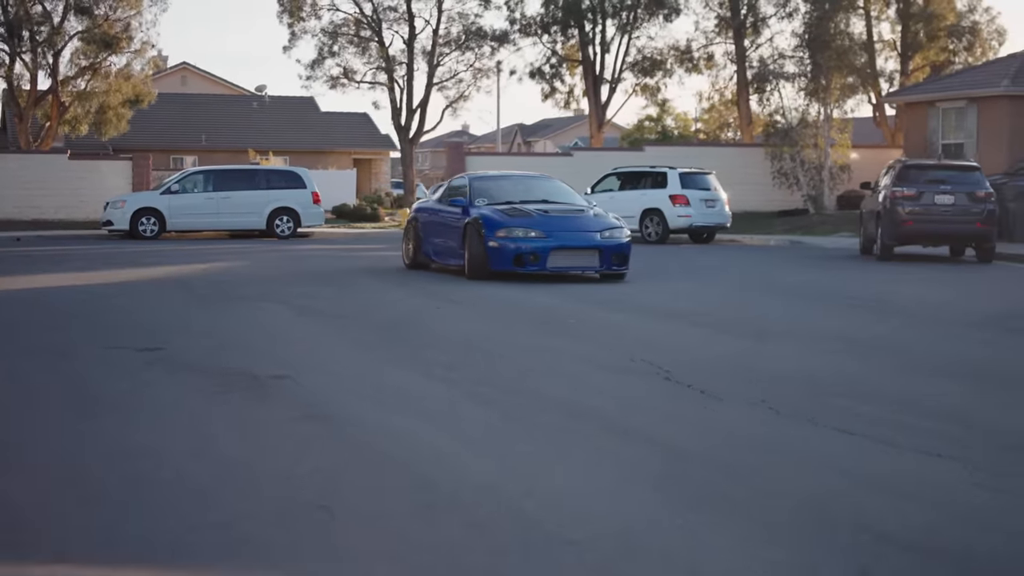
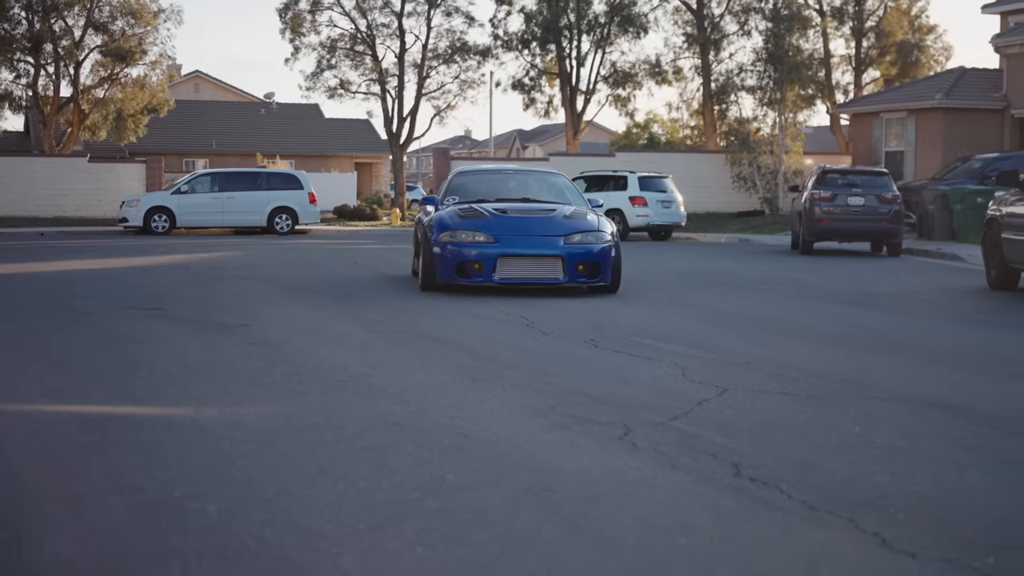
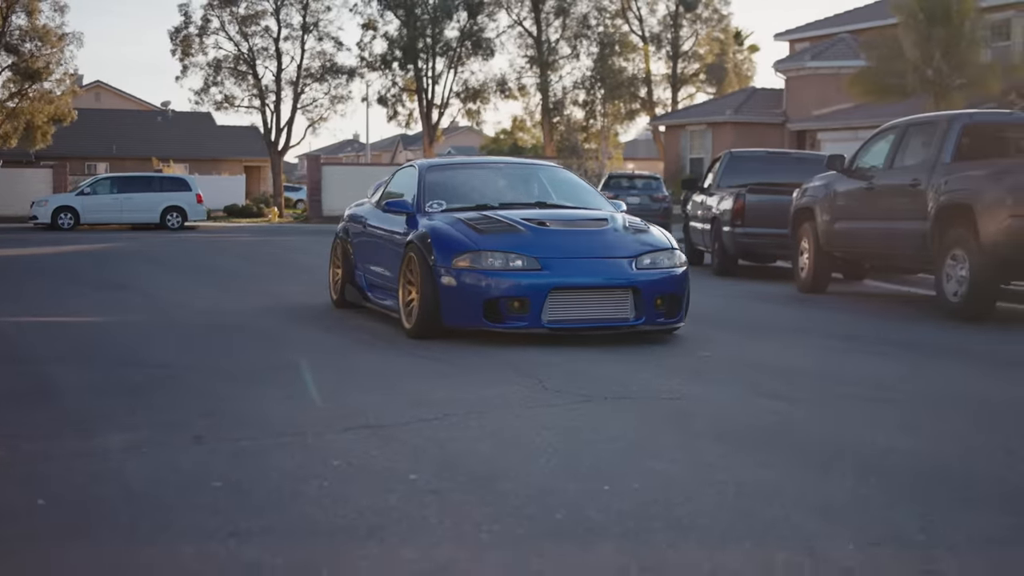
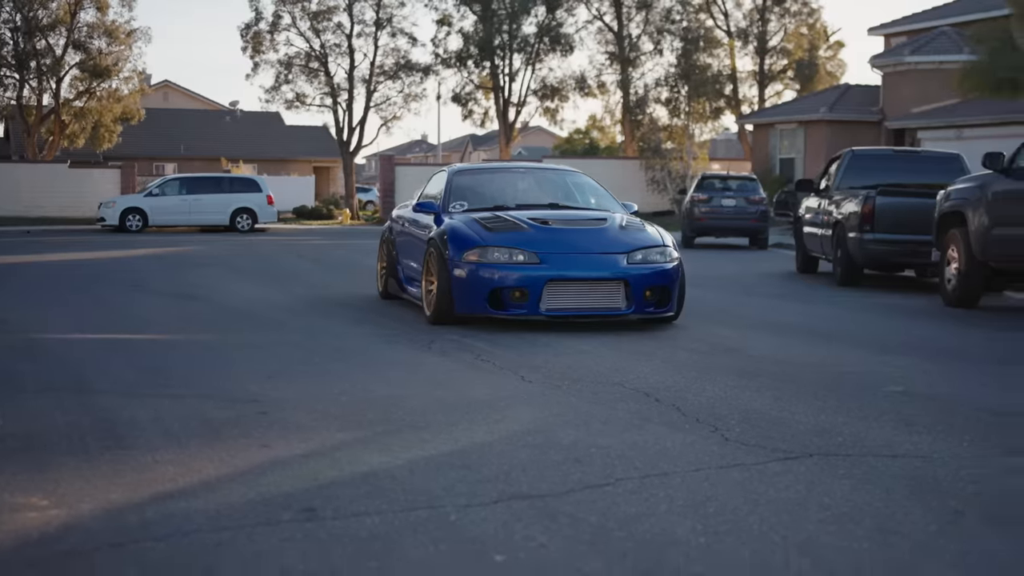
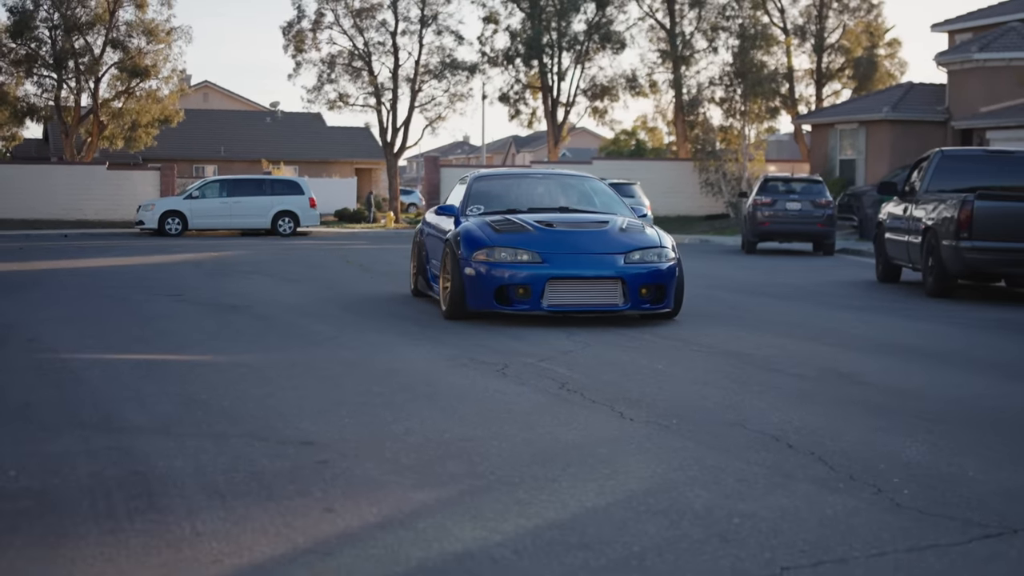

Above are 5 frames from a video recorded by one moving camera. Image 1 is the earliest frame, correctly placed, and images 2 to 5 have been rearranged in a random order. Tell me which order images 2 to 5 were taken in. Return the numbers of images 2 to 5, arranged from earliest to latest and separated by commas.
2, 5, 4, 3
